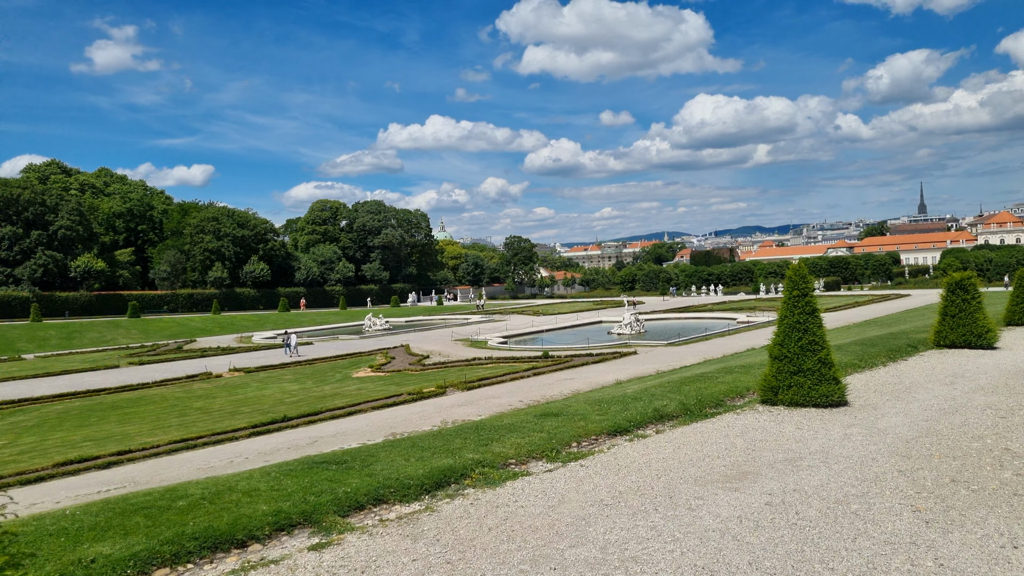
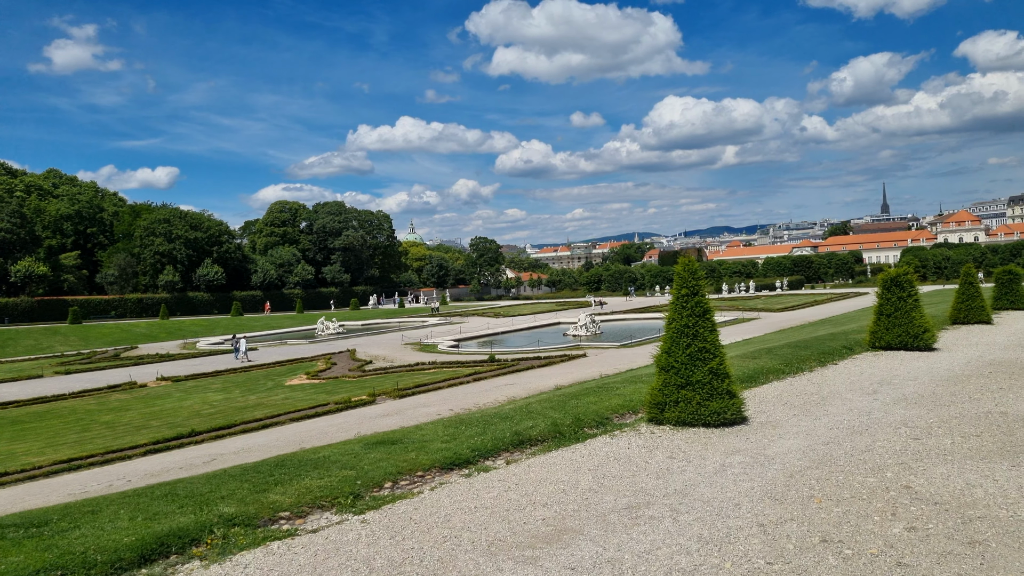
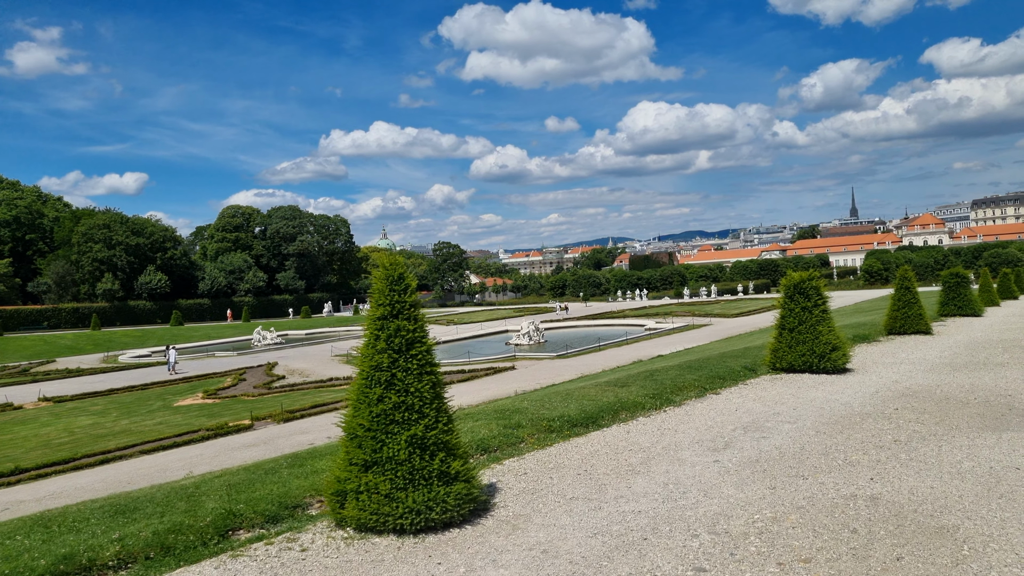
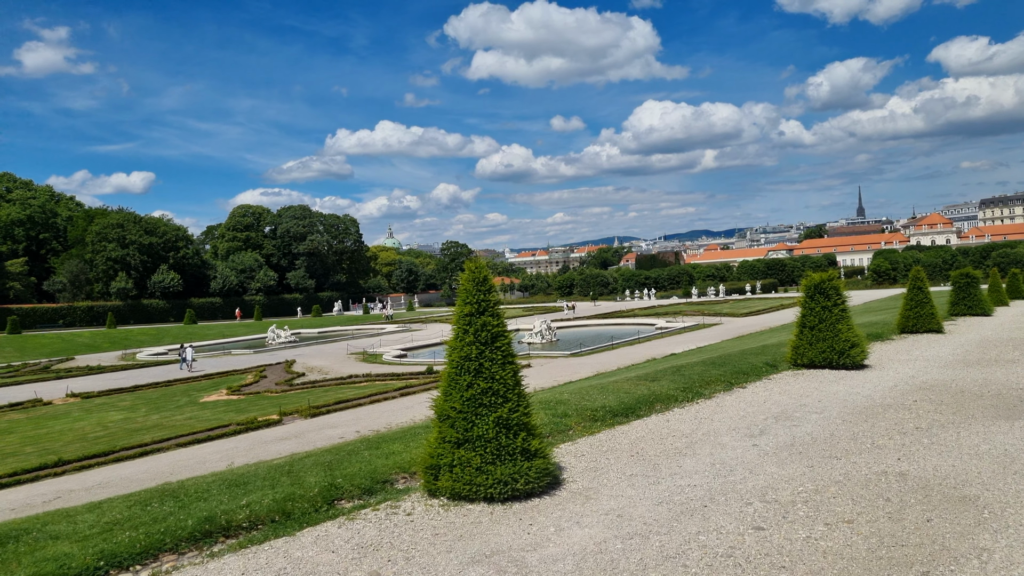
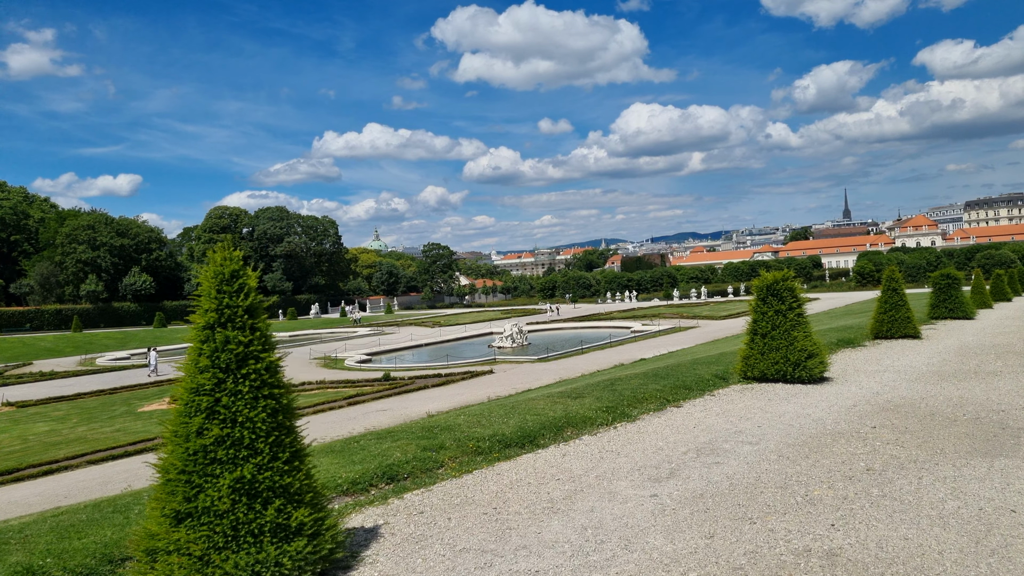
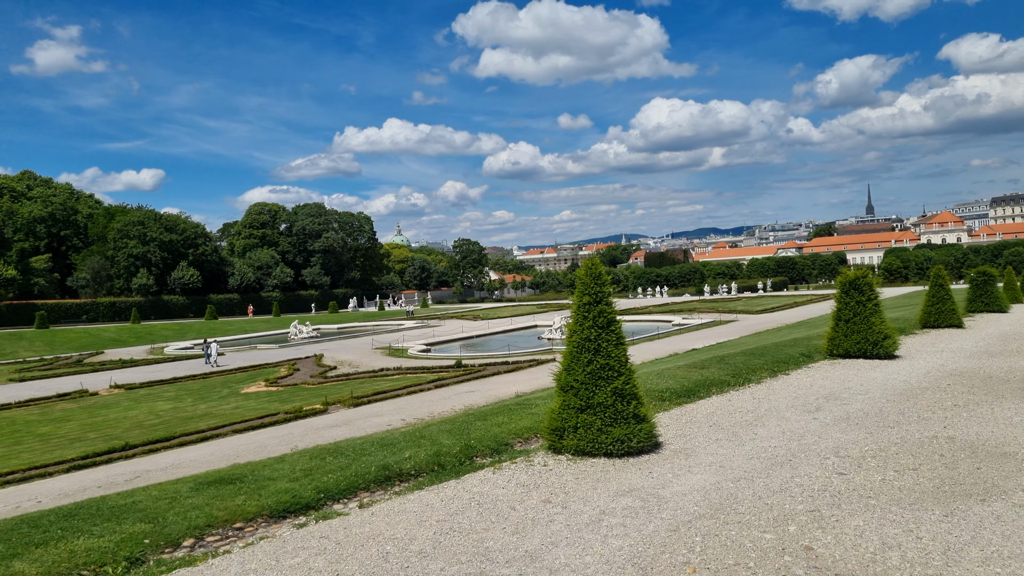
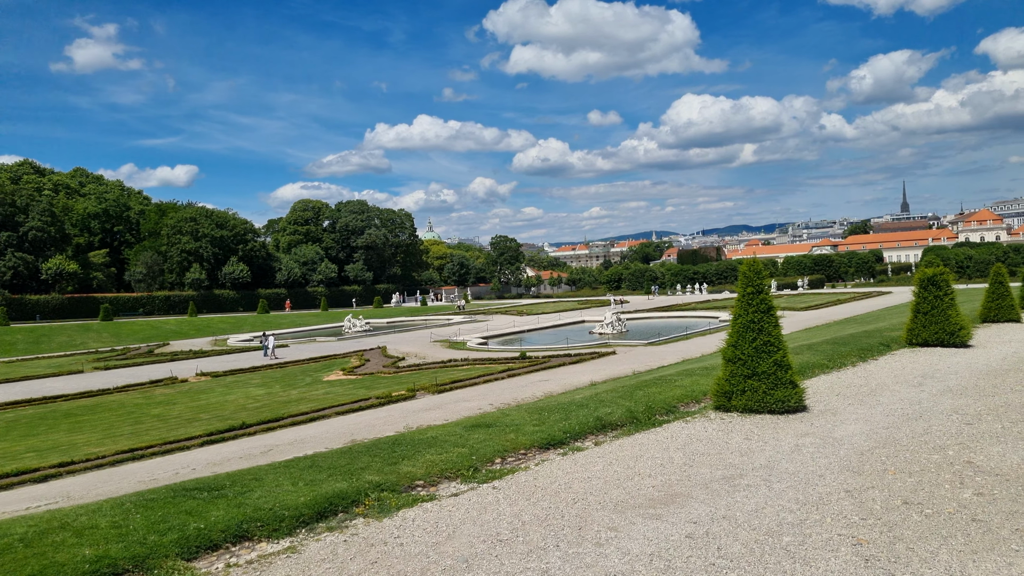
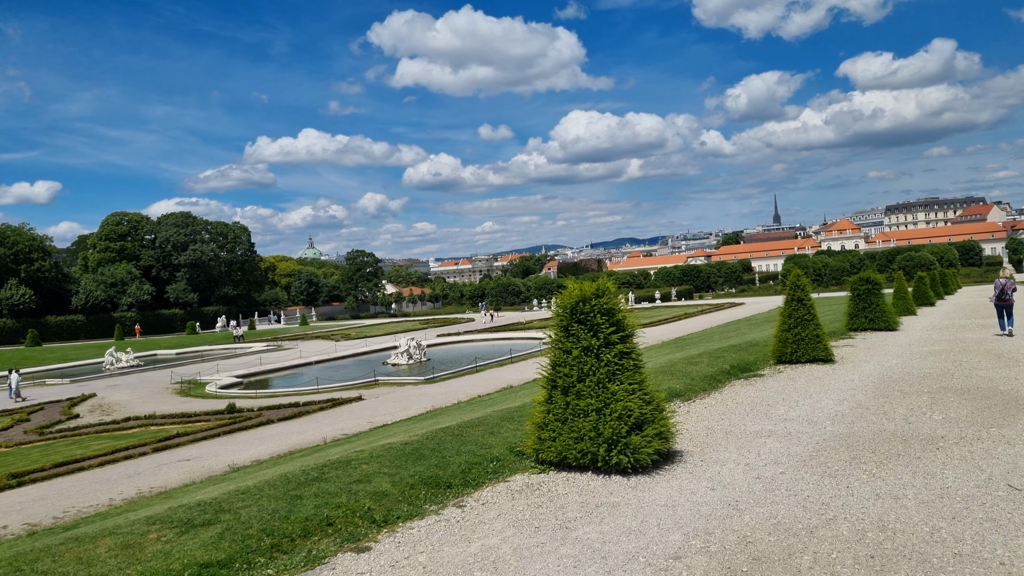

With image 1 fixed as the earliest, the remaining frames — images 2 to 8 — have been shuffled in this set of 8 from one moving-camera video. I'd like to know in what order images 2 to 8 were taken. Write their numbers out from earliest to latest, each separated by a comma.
7, 2, 6, 4, 3, 5, 8
